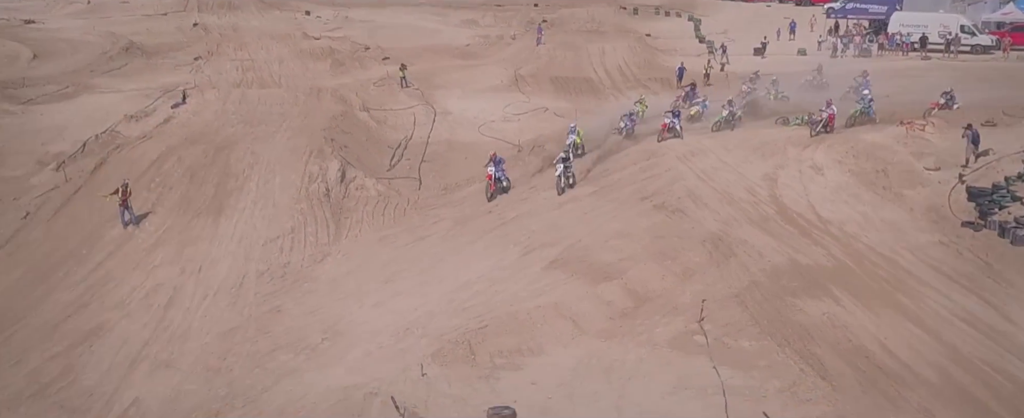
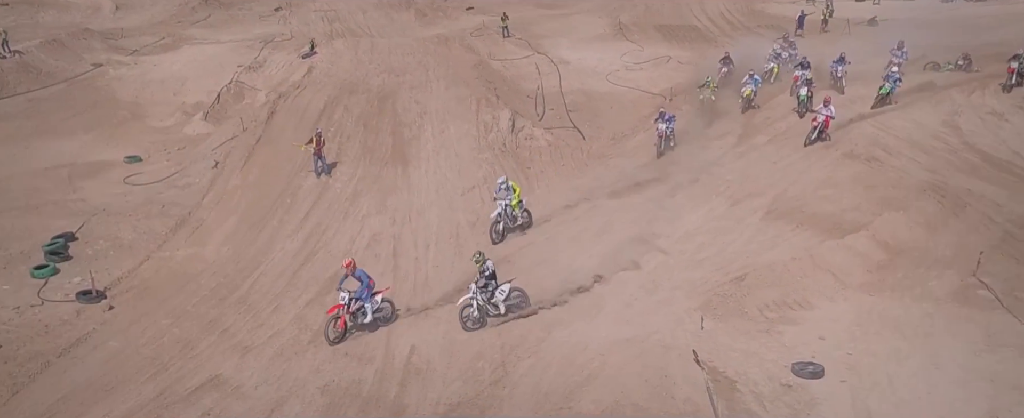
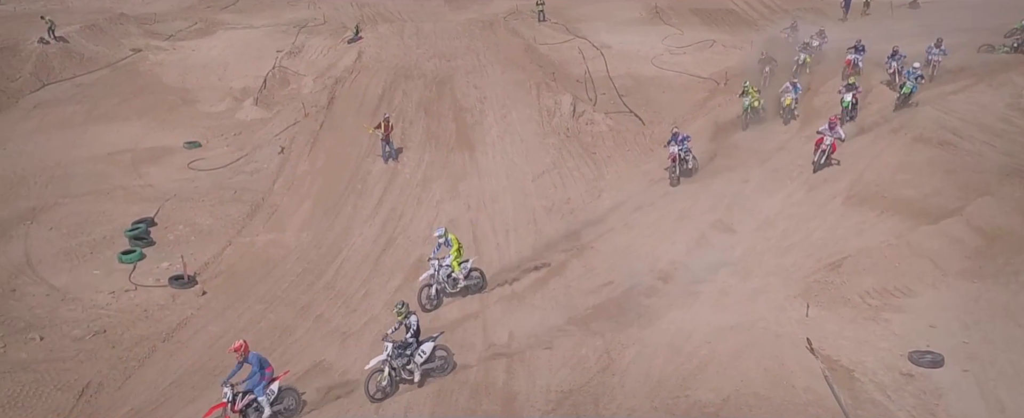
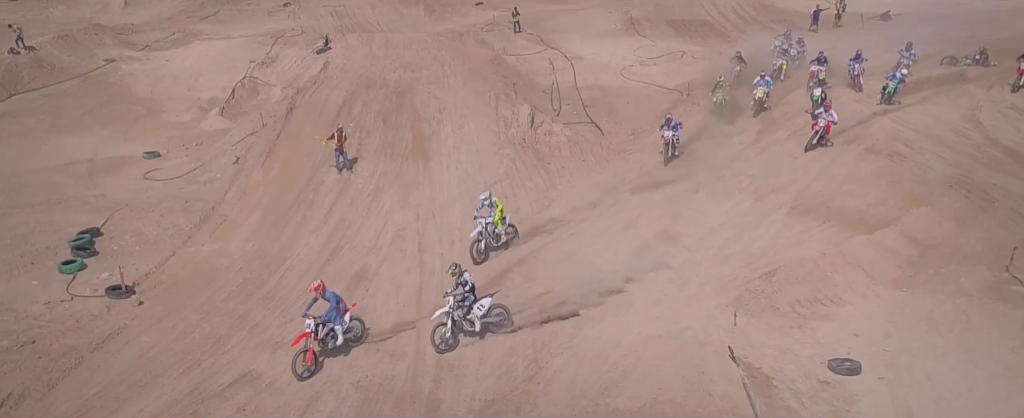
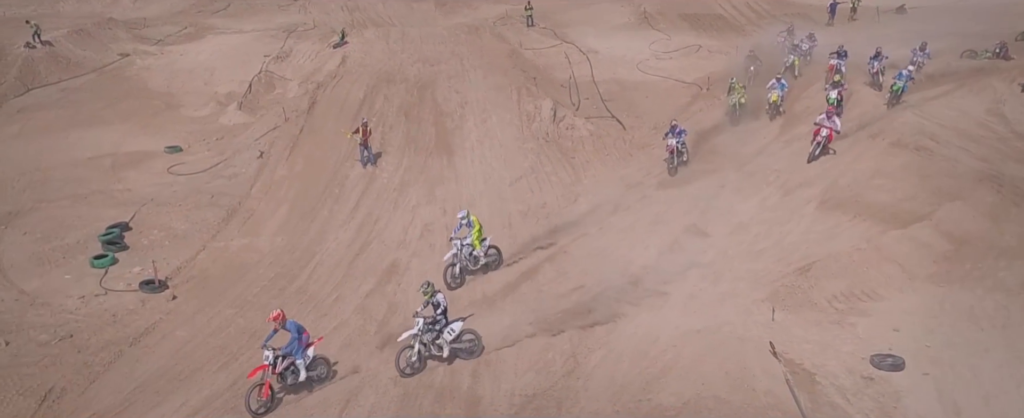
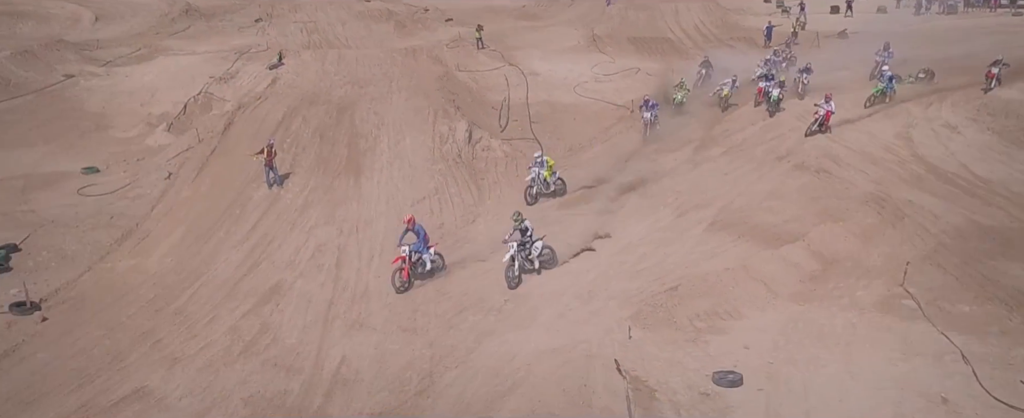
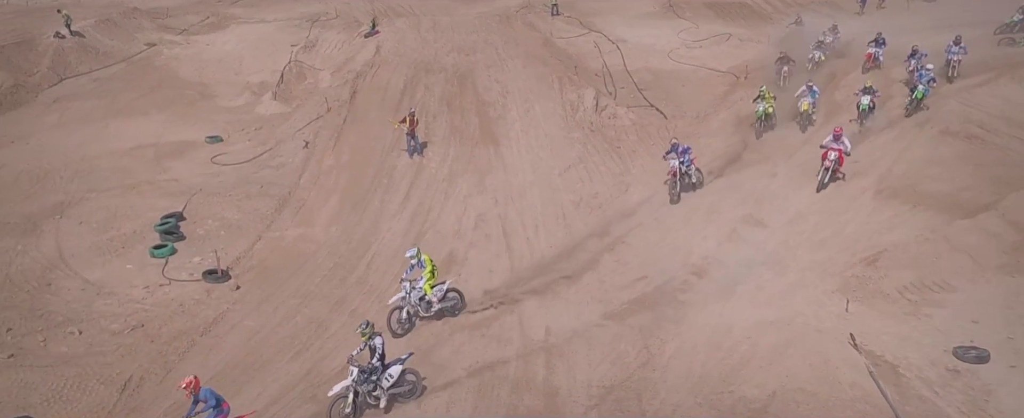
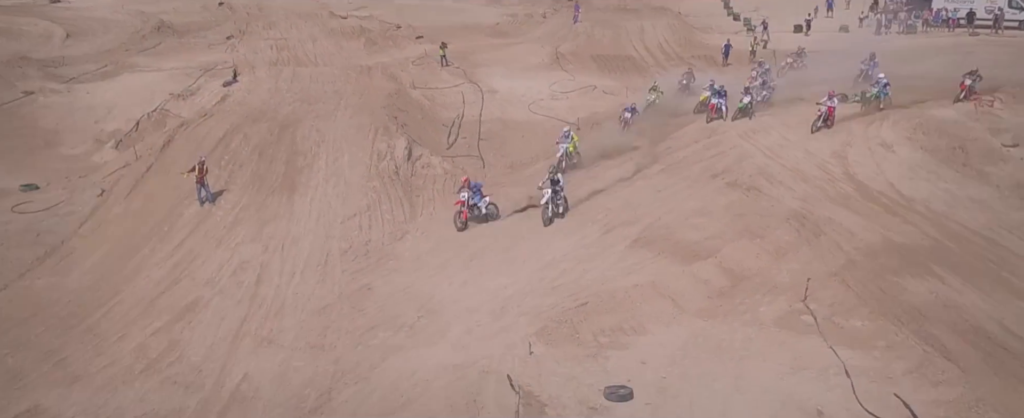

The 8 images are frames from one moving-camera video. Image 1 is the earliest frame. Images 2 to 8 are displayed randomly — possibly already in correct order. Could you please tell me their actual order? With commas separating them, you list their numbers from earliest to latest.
8, 6, 2, 4, 5, 3, 7
